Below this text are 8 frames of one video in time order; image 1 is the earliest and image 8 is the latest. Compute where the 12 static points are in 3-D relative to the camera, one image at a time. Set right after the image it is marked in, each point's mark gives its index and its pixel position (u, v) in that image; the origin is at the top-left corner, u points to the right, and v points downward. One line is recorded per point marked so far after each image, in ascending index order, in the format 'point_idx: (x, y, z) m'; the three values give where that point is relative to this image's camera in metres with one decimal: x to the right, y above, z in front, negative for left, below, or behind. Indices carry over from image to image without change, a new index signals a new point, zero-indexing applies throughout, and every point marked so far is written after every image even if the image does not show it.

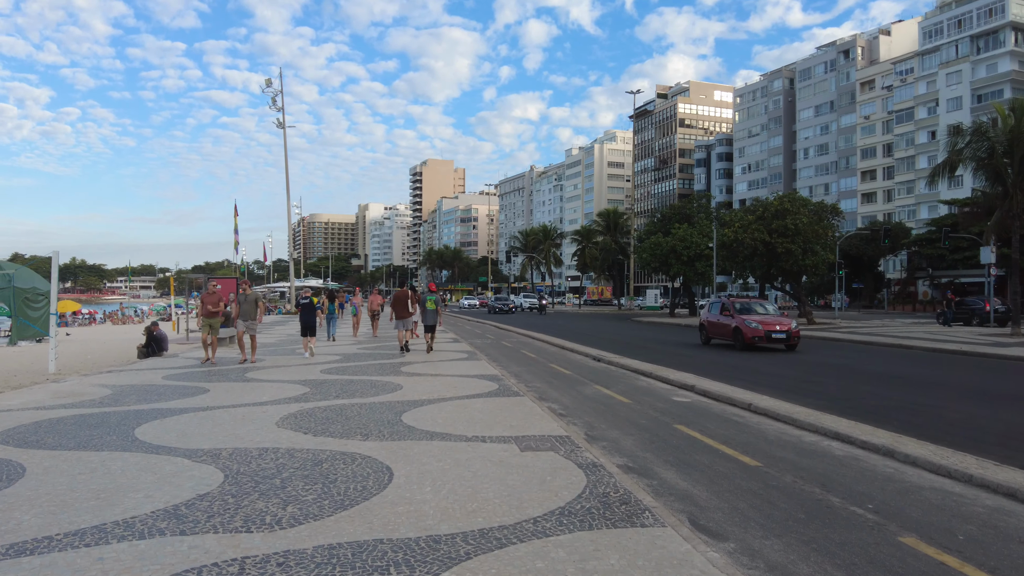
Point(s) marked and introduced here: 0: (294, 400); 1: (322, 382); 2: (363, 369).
0: (-2.7, -1.4, +9.9) m
1: (-2.8, -1.4, +11.8) m
2: (-2.5, -1.4, +13.6) m
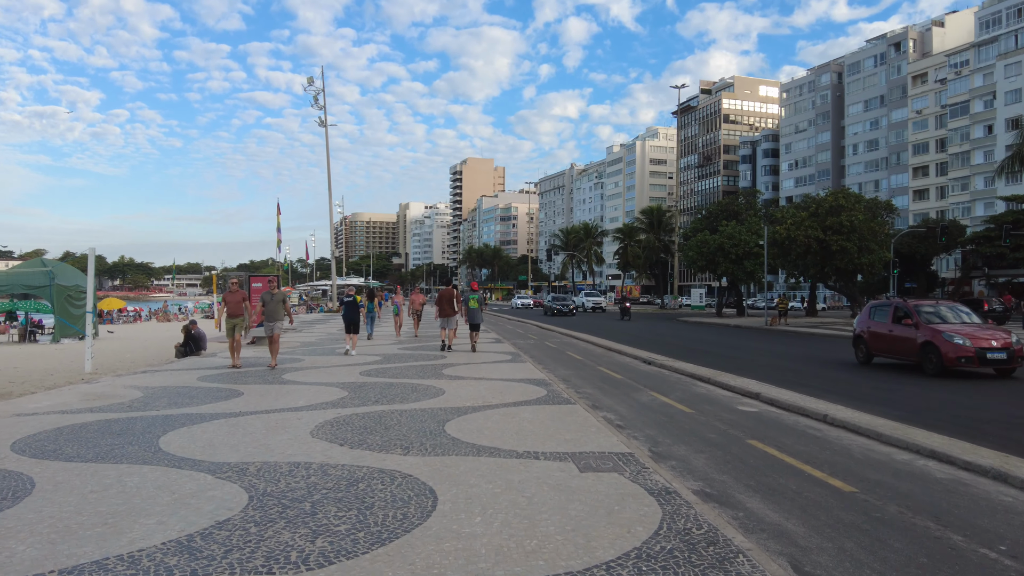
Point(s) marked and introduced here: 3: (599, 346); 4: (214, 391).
0: (-2.1, -1.3, +9.3) m
1: (-2.1, -1.3, +11.1) m
2: (-1.7, -1.3, +12.9) m
3: (+2.2, -1.4, +19.7) m
4: (-4.0, -1.4, +10.9) m
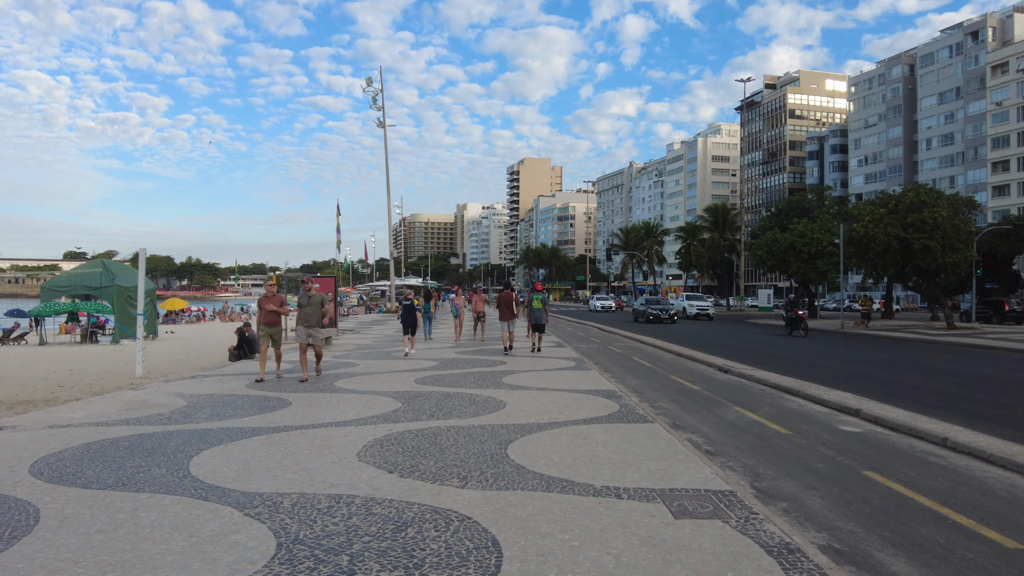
0: (-1.4, -1.4, +8.5) m
1: (-1.2, -1.4, +10.3) m
2: (-0.7, -1.4, +12.1) m
3: (+3.6, -1.5, +18.6) m
4: (-3.2, -1.4, +10.3) m
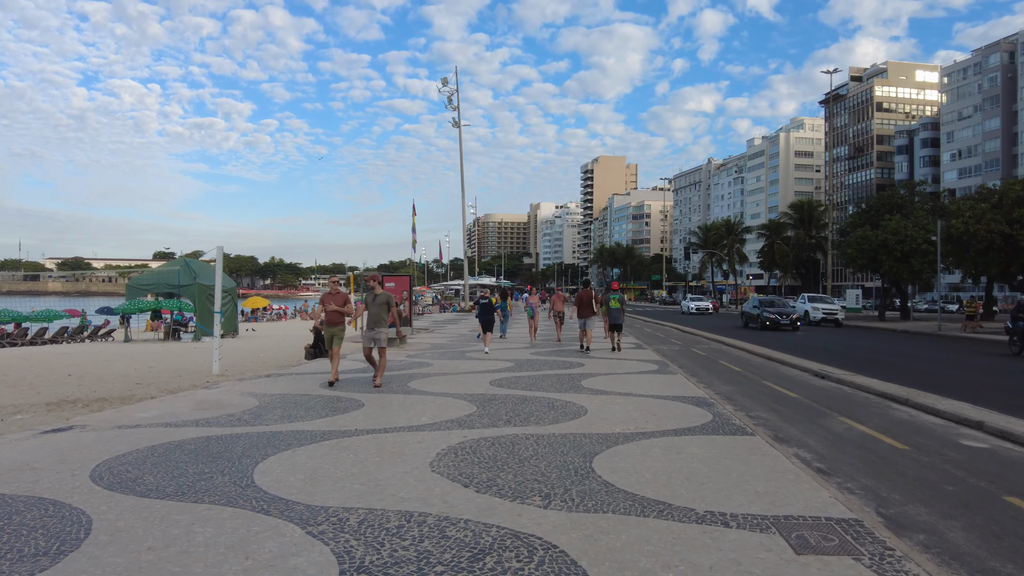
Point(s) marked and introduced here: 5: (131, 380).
0: (-0.6, -1.3, +8.0) m
1: (-0.3, -1.3, +9.8) m
2: (+0.4, -1.3, +11.5) m
3: (+5.3, -1.4, +17.6) m
4: (-2.2, -1.4, +9.9) m
5: (-6.7, -1.6, +14.3) m
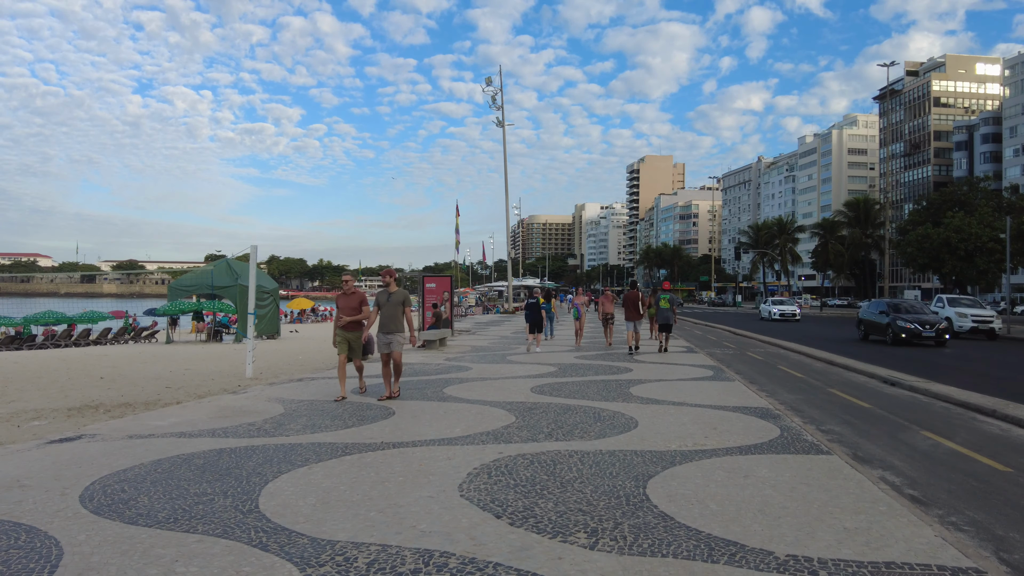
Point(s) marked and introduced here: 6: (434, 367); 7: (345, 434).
0: (-0.2, -1.3, +7.2) m
1: (+0.2, -1.3, +9.0) m
2: (+1.0, -1.3, +10.7) m
3: (+6.2, -1.5, +16.5) m
4: (-1.7, -1.4, +9.2) m
5: (-6.0, -1.6, +13.9) m
6: (-1.4, -1.4, +14.5) m
7: (-1.5, -1.4, +7.5) m
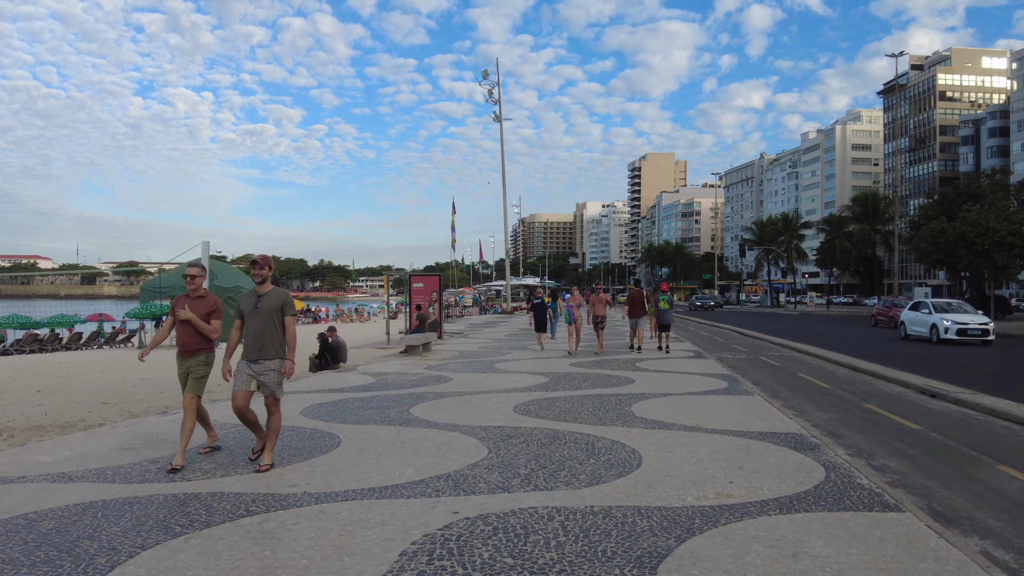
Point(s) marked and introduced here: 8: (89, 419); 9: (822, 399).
0: (-0.4, -1.3, +5.6) m
1: (0.0, -1.3, +7.4) m
2: (+0.7, -1.3, +9.0) m
3: (+6.0, -1.4, +14.8) m
4: (-2.0, -1.4, +7.6) m
5: (-6.2, -1.7, +12.2) m
6: (-1.6, -1.4, +12.8) m
7: (-1.8, -1.4, +5.8) m
8: (-5.2, -1.6, +9.9) m
9: (+3.9, -1.4, +10.3) m
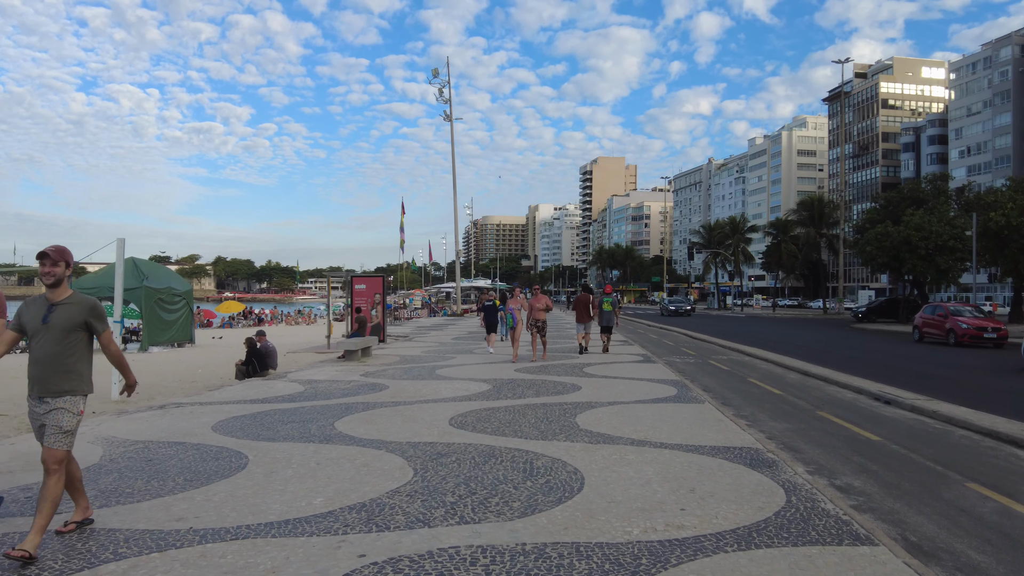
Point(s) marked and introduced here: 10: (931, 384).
0: (-0.9, -1.3, +4.8) m
1: (-0.6, -1.3, +6.7) m
2: (+0.1, -1.4, +8.4) m
3: (+5.0, -1.5, +14.4) m
4: (-2.5, -1.4, +6.8) m
5: (-7.0, -1.7, +11.1) m
6: (-2.5, -1.4, +12.0) m
7: (-2.2, -1.4, +5.0) m
8: (-5.9, -1.6, +8.9) m
9: (+3.2, -1.4, +9.8) m
10: (+6.8, -1.5, +13.2) m
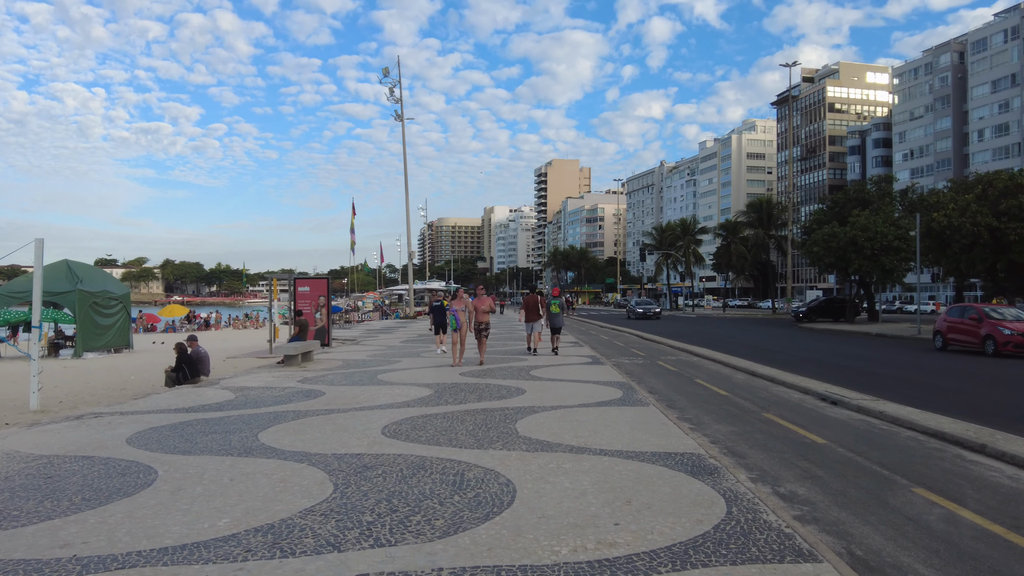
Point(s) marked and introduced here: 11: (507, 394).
0: (-1.3, -1.3, +4.4) m
1: (-1.1, -1.3, +6.2) m
2: (-0.5, -1.4, +8.0) m
3: (+4.0, -1.5, +14.3) m
4: (-3.1, -1.4, +6.2) m
5: (-7.8, -1.7, +10.4) m
6: (-3.3, -1.5, +11.5) m
7: (-2.7, -1.4, +4.5) m
8: (-6.6, -1.6, +8.2) m
9: (+2.5, -1.4, +9.6) m
10: (+5.9, -1.5, +13.2) m
11: (-0.1, -1.4, +10.7) m
